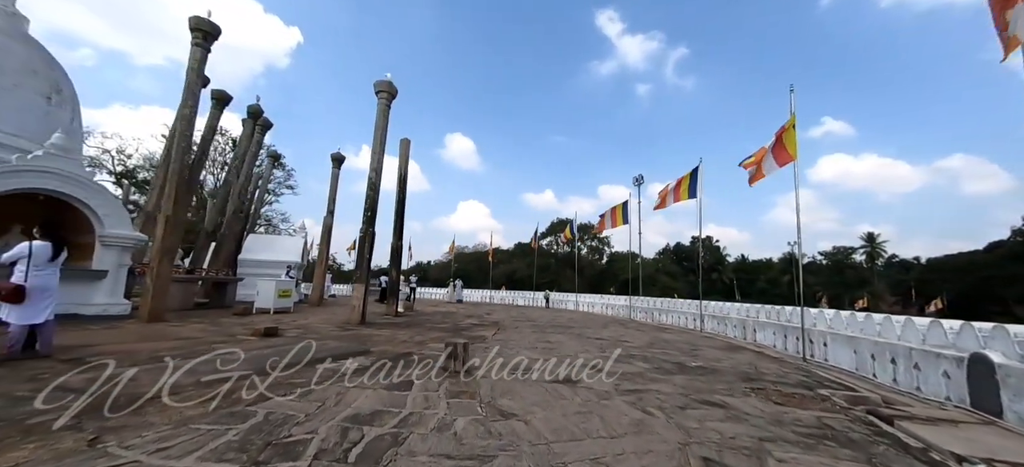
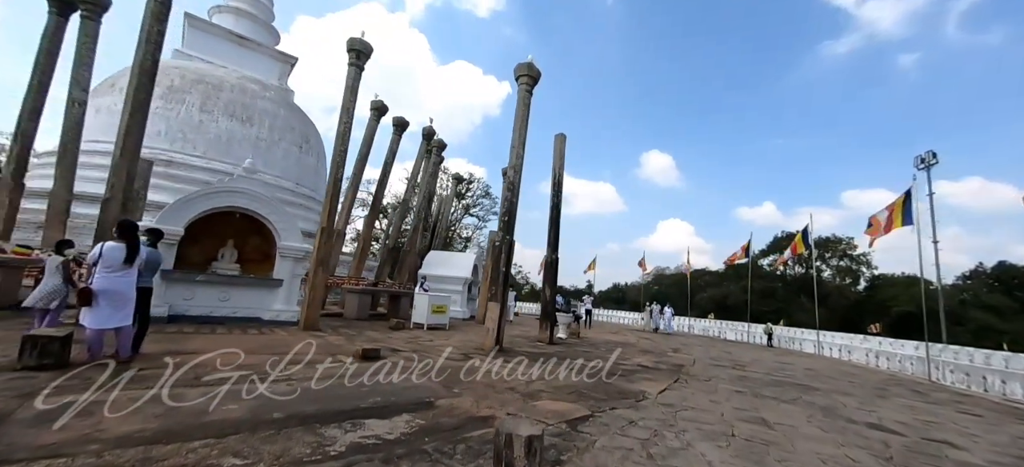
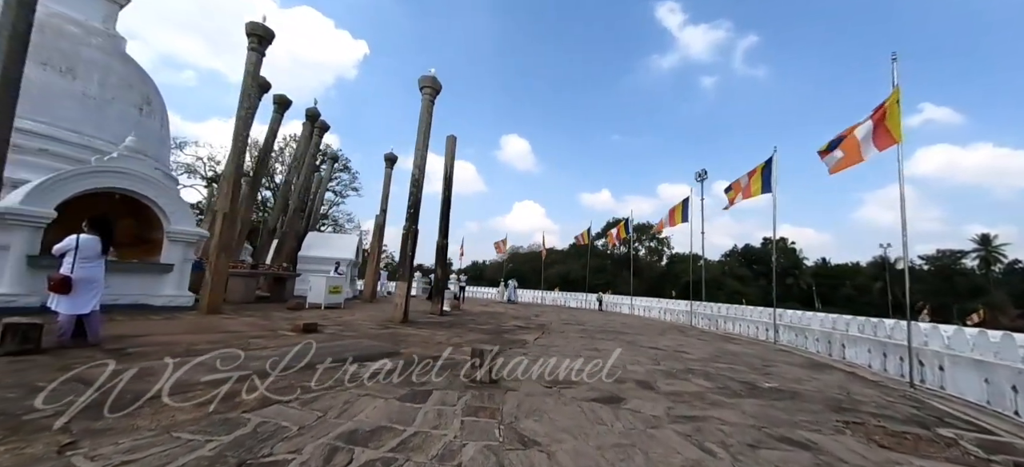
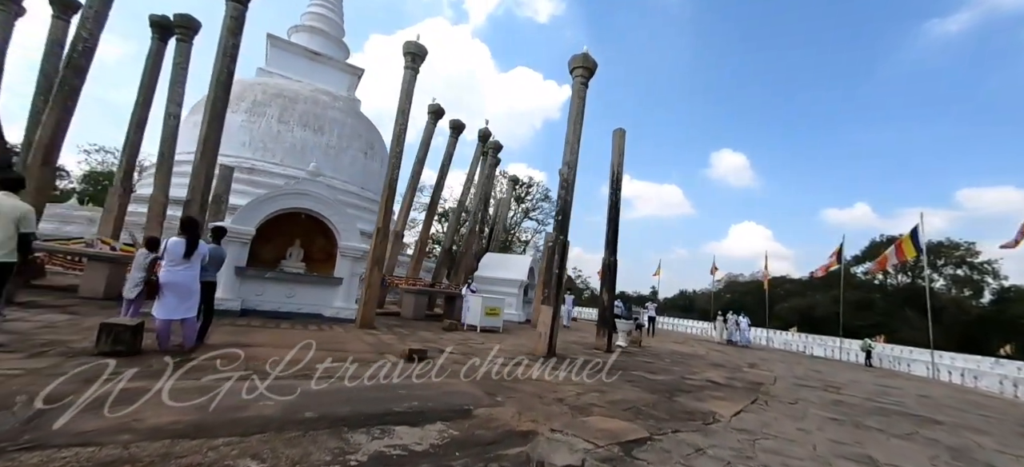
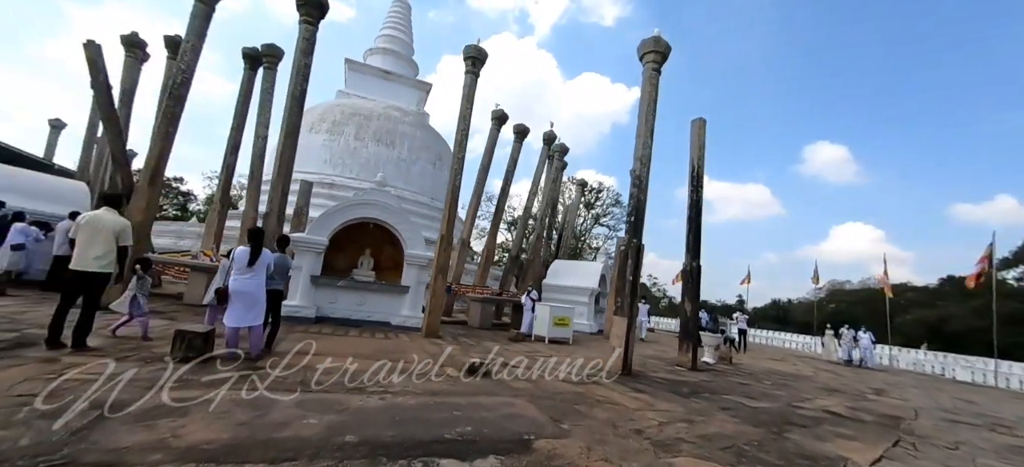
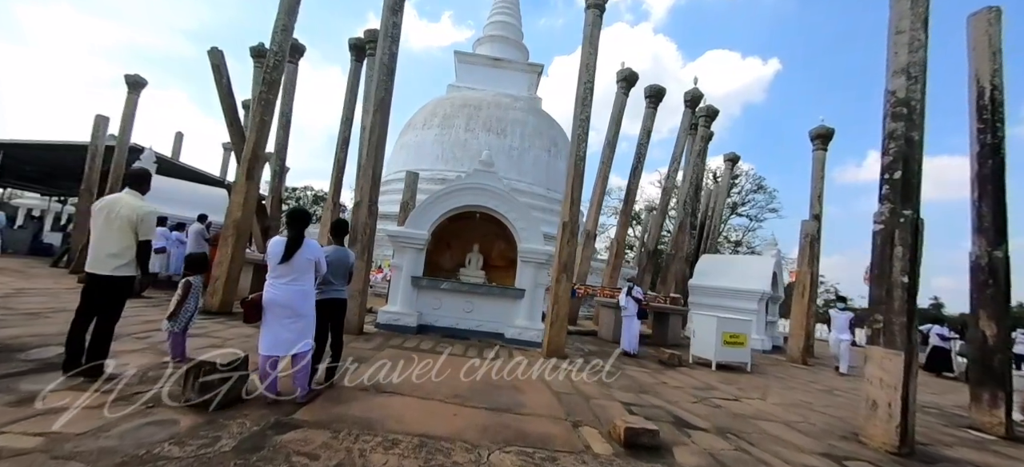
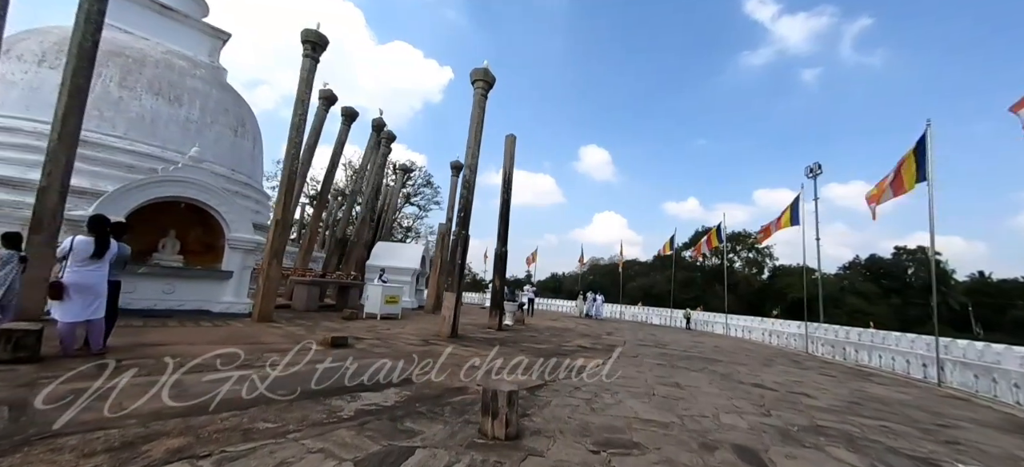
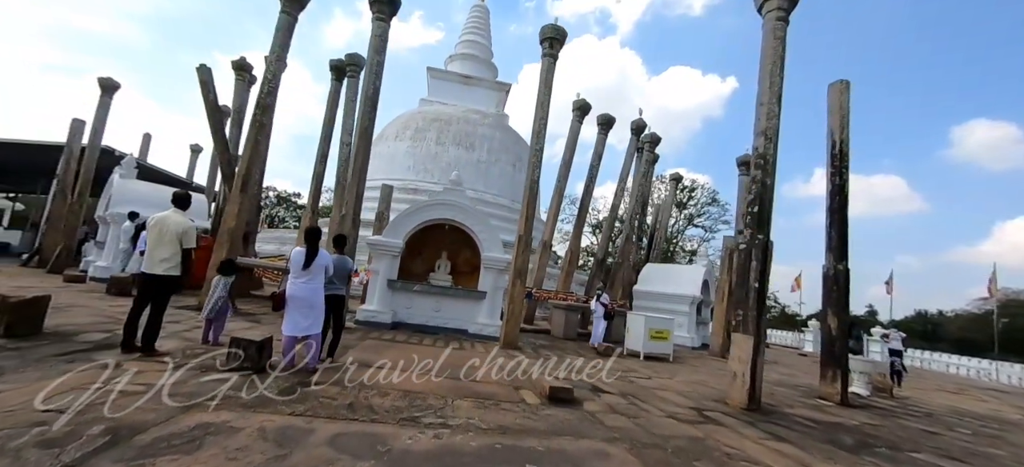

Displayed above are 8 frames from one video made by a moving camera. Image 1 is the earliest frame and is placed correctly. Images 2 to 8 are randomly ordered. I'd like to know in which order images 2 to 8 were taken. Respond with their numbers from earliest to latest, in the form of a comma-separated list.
3, 7, 2, 4, 5, 8, 6
